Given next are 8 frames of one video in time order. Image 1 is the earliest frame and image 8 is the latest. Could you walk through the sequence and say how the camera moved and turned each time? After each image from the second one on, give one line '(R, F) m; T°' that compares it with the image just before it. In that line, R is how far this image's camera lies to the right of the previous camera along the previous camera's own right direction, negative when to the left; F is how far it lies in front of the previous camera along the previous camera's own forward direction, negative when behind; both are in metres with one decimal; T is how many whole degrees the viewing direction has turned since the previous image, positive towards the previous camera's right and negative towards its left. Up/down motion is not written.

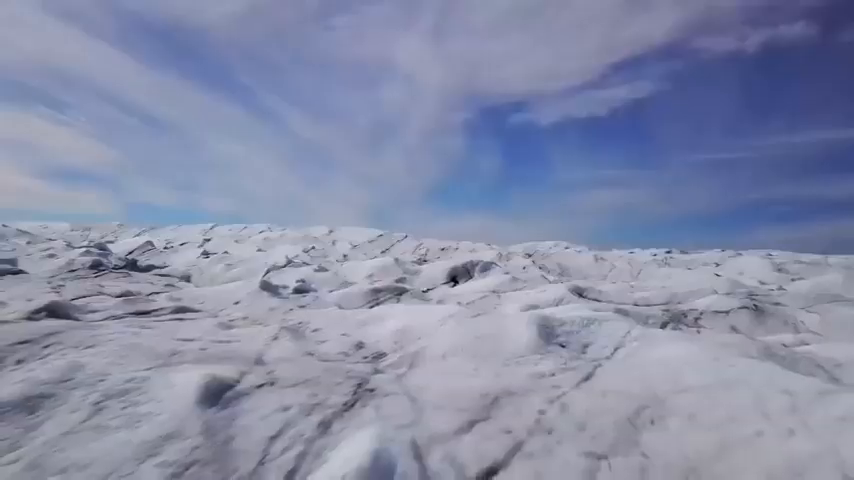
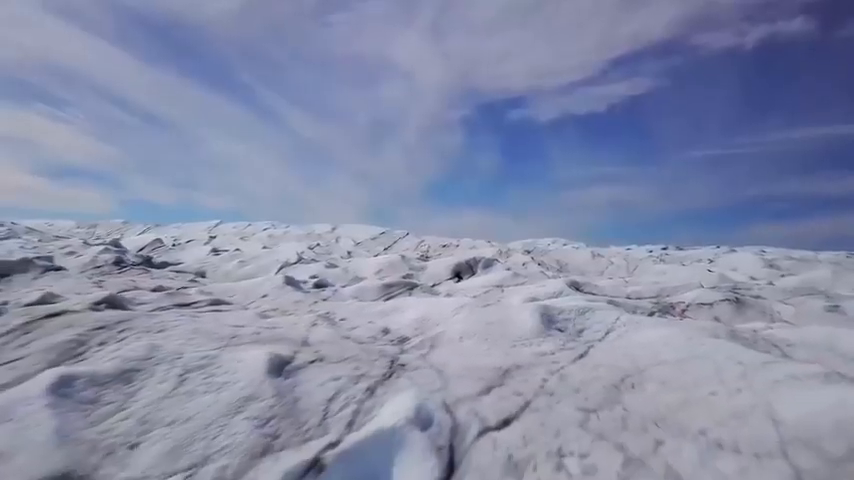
(-0.2, -0.8) m; 0°
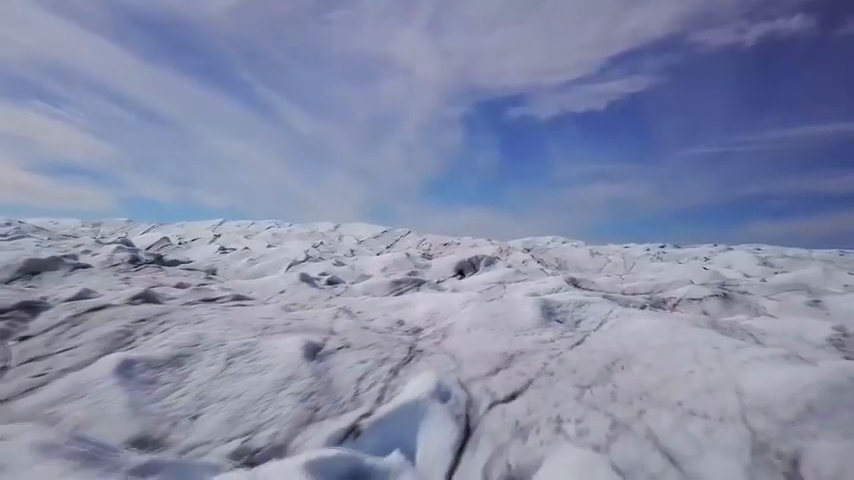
(-0.1, -0.6) m; 0°
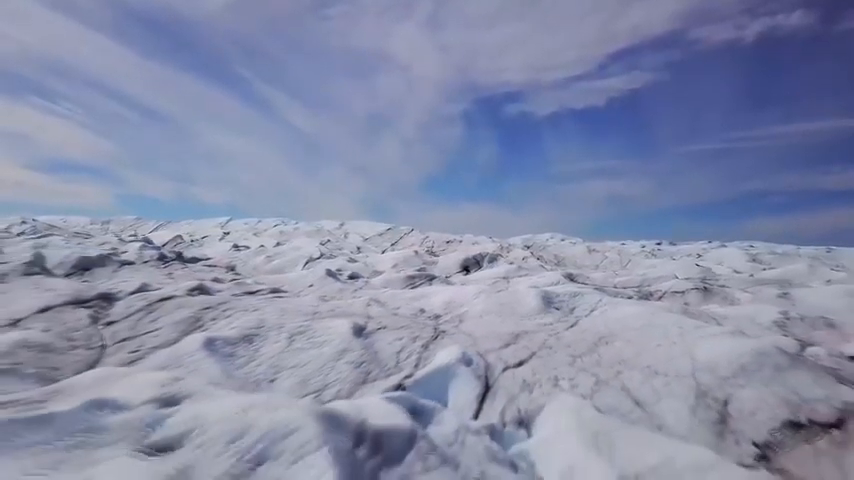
(-0.2, -1.2) m; 0°
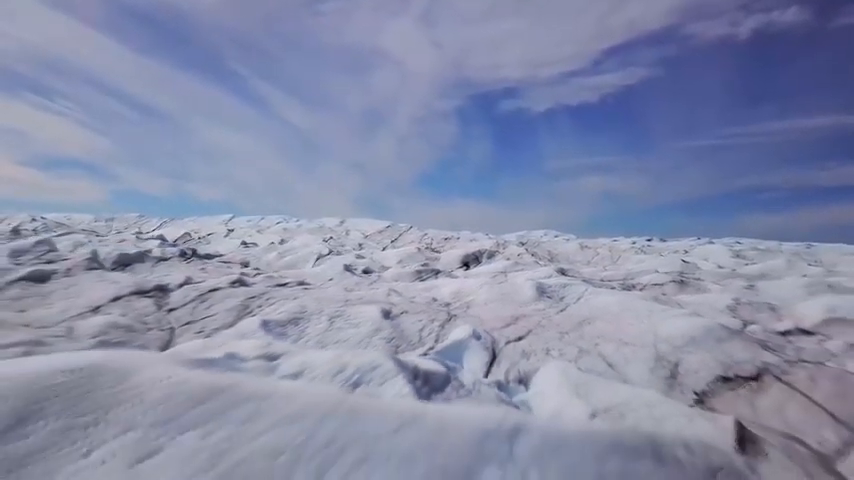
(-0.2, -1.3) m; 0°
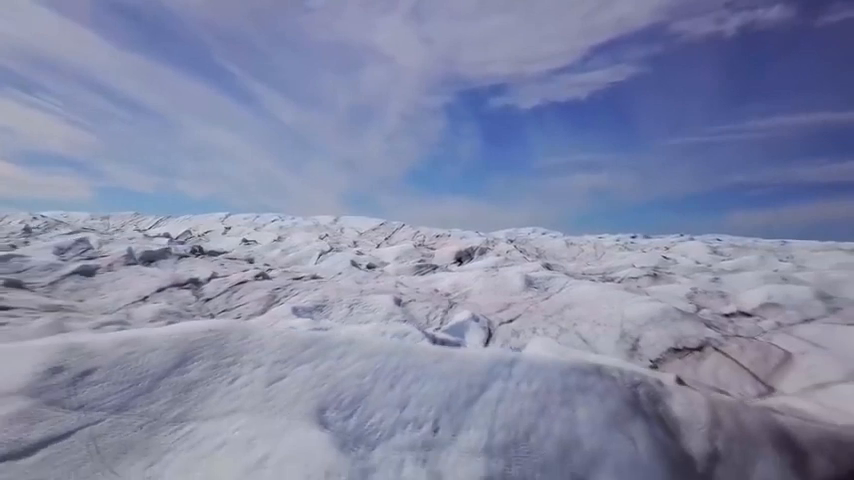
(-0.2, -1.3) m; +1°
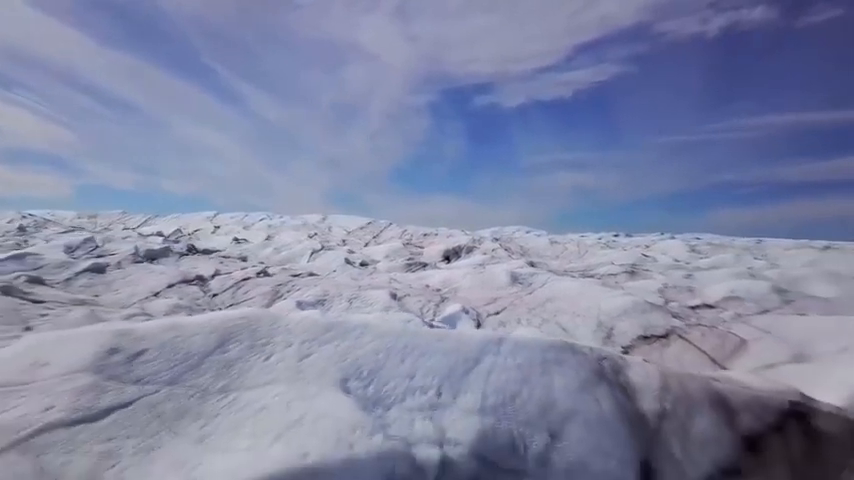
(-0.1, -0.7) m; +1°
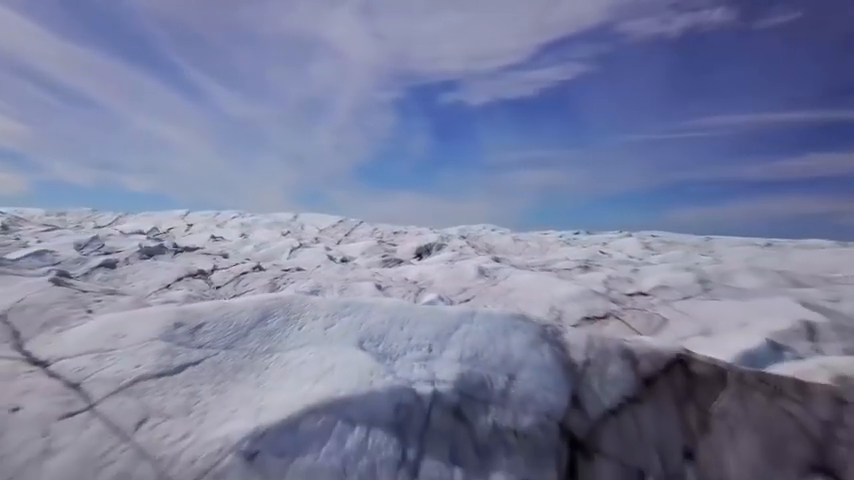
(-0.2, -1.5) m; +3°
